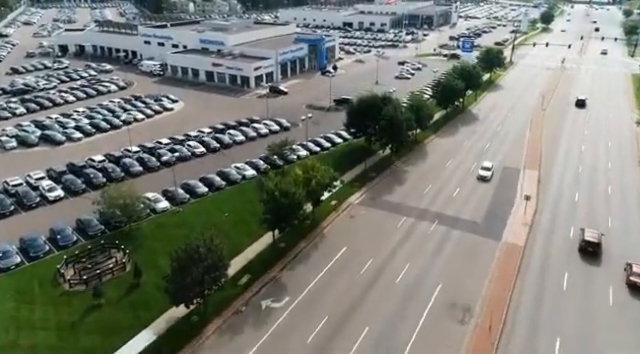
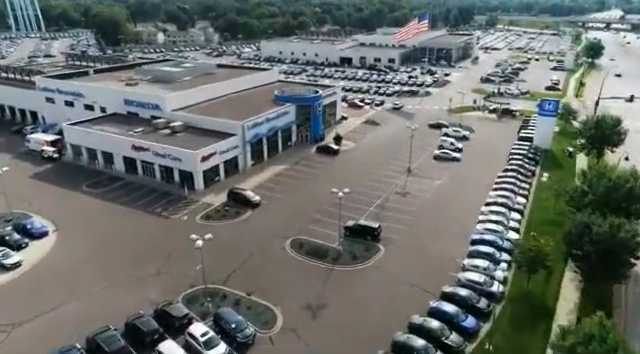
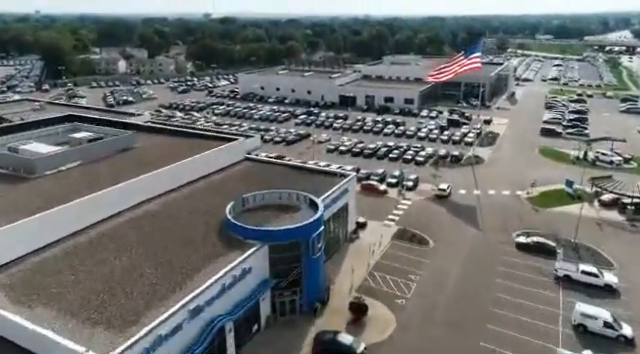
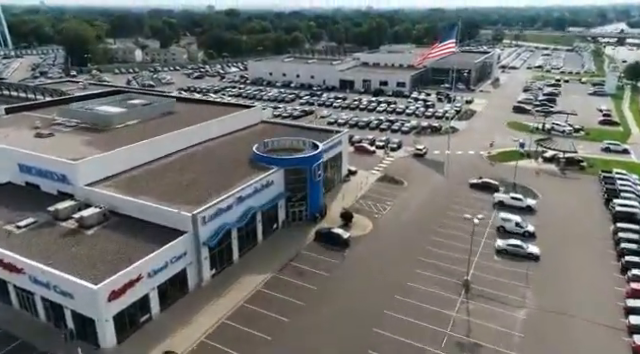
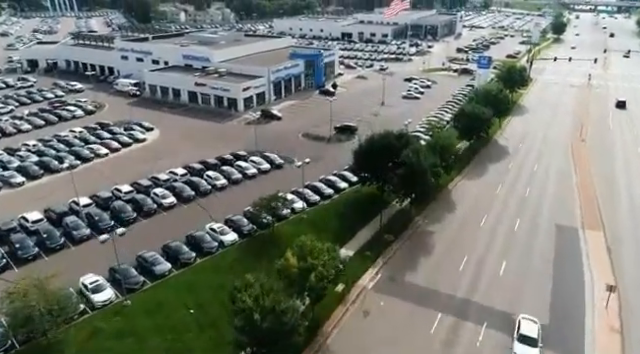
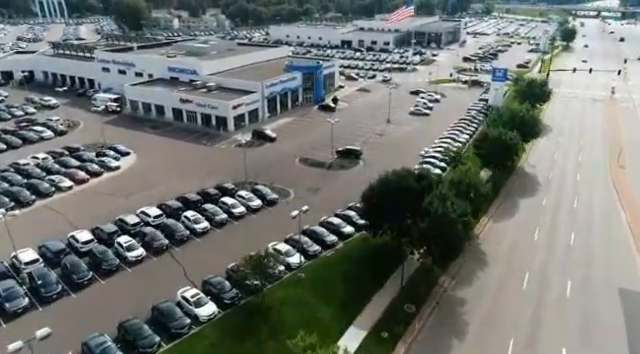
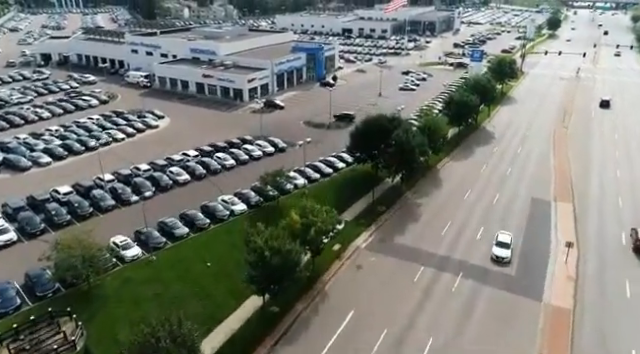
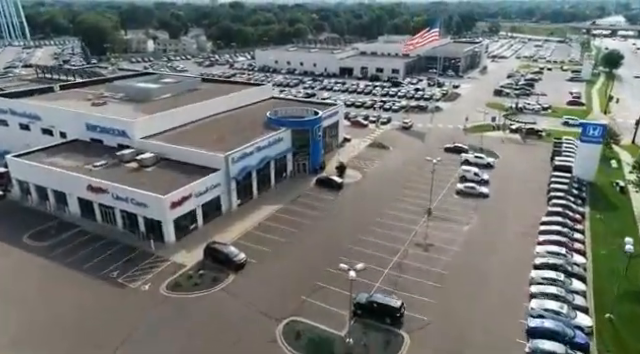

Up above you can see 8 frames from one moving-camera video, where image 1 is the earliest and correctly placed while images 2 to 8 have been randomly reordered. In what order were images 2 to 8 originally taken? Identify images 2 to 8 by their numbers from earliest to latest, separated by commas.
7, 5, 6, 2, 8, 4, 3
